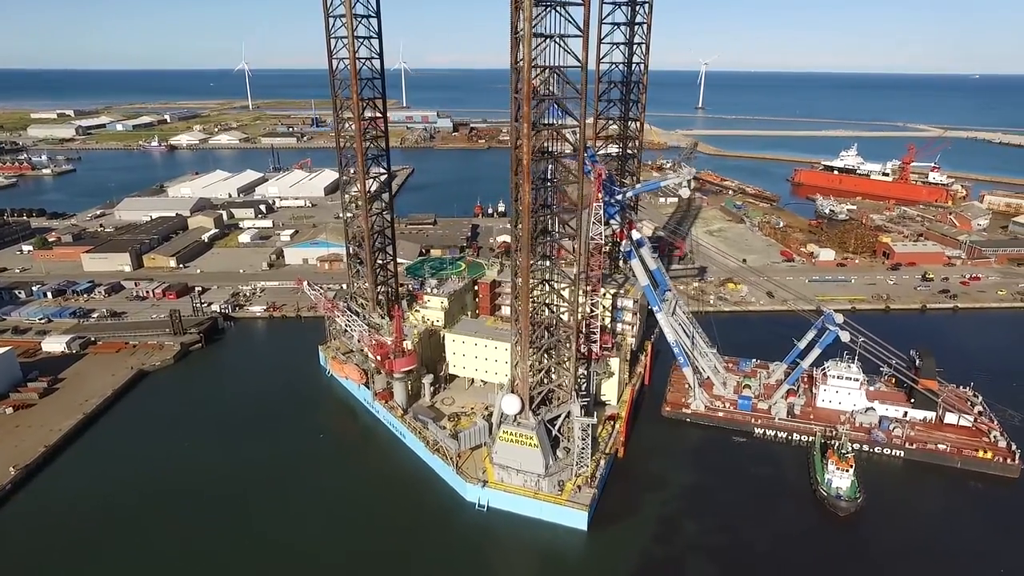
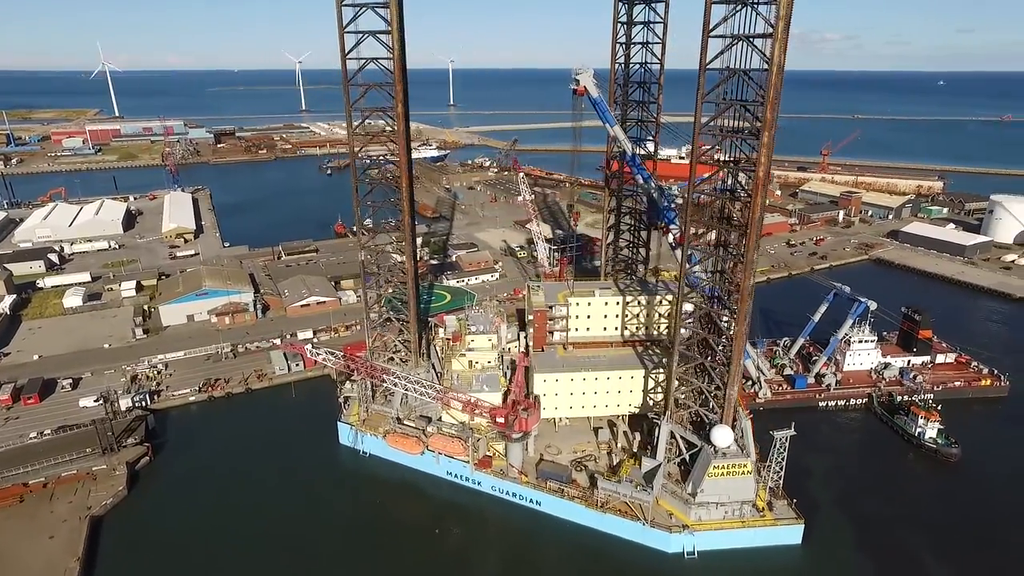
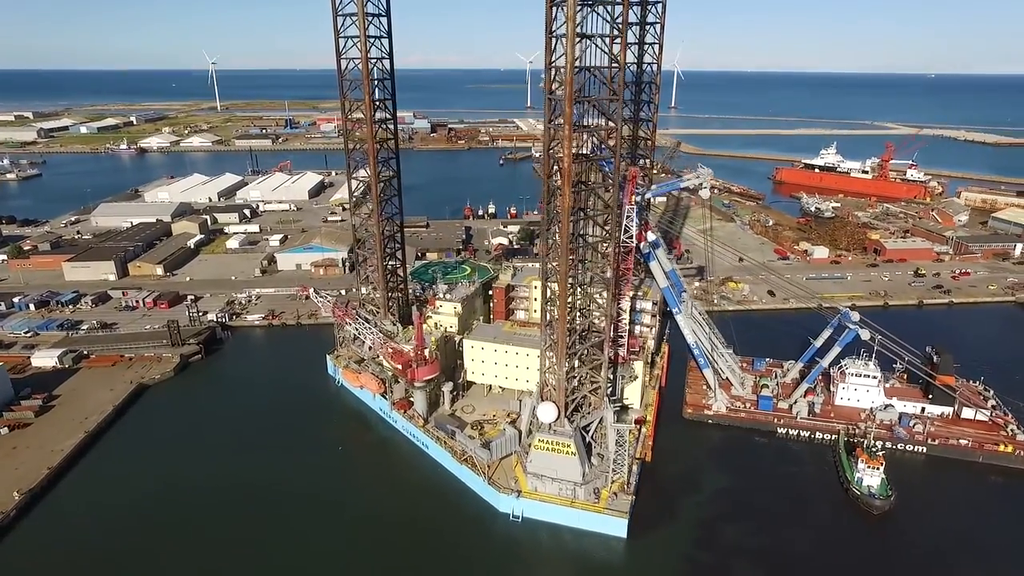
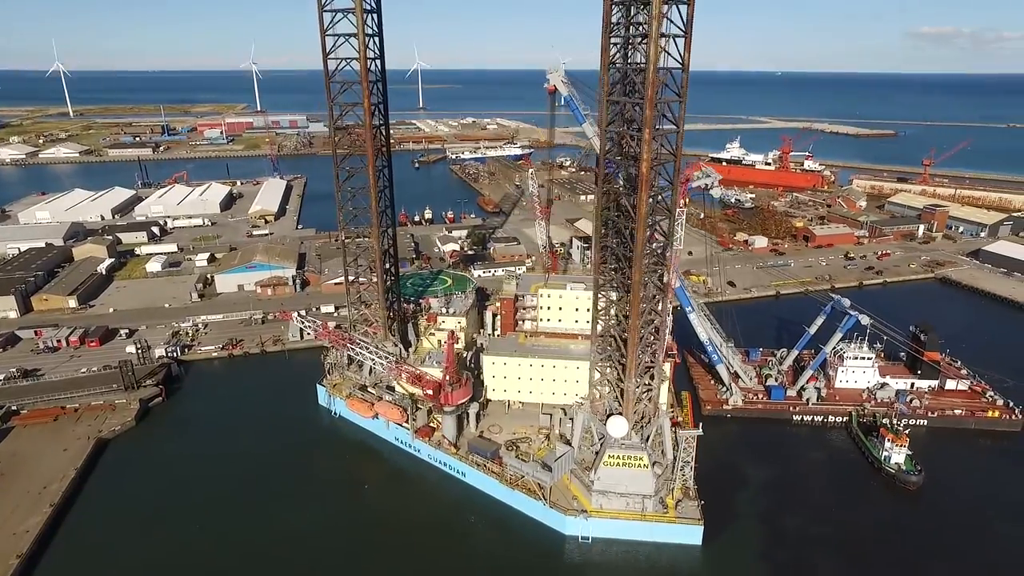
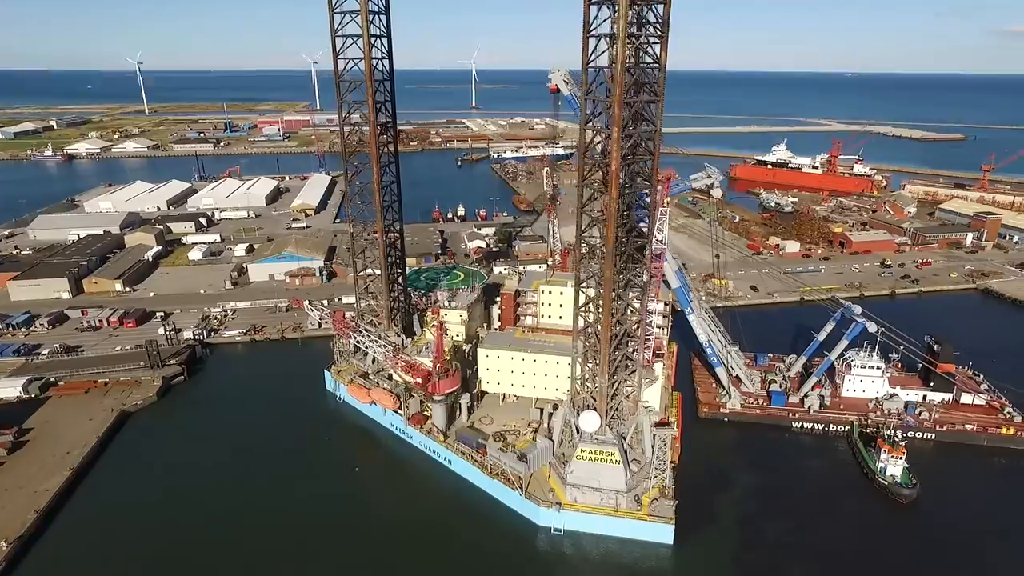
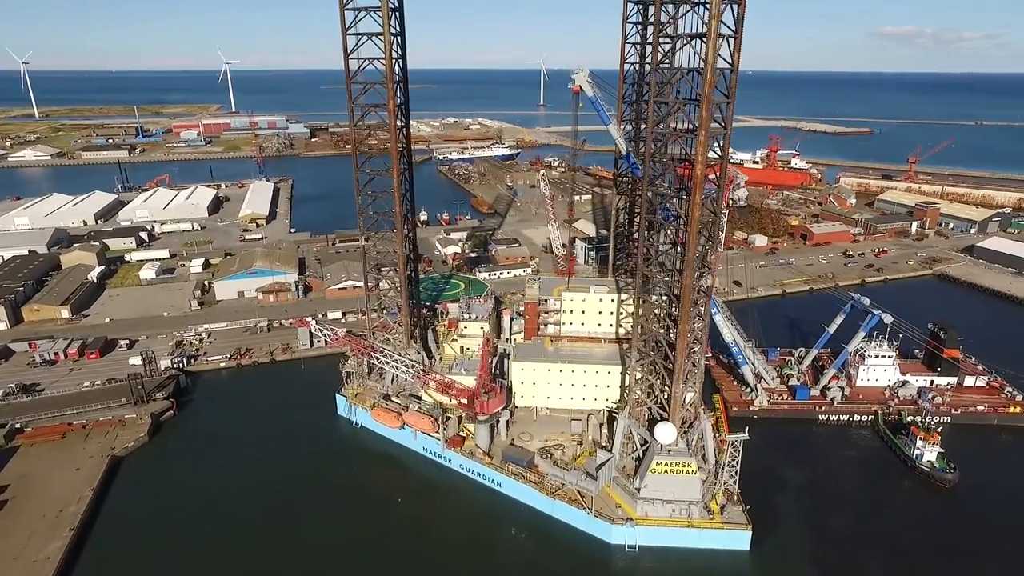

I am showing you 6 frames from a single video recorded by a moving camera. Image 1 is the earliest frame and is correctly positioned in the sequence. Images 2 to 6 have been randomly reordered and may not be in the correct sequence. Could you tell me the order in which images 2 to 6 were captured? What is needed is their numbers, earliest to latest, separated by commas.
3, 5, 4, 6, 2
